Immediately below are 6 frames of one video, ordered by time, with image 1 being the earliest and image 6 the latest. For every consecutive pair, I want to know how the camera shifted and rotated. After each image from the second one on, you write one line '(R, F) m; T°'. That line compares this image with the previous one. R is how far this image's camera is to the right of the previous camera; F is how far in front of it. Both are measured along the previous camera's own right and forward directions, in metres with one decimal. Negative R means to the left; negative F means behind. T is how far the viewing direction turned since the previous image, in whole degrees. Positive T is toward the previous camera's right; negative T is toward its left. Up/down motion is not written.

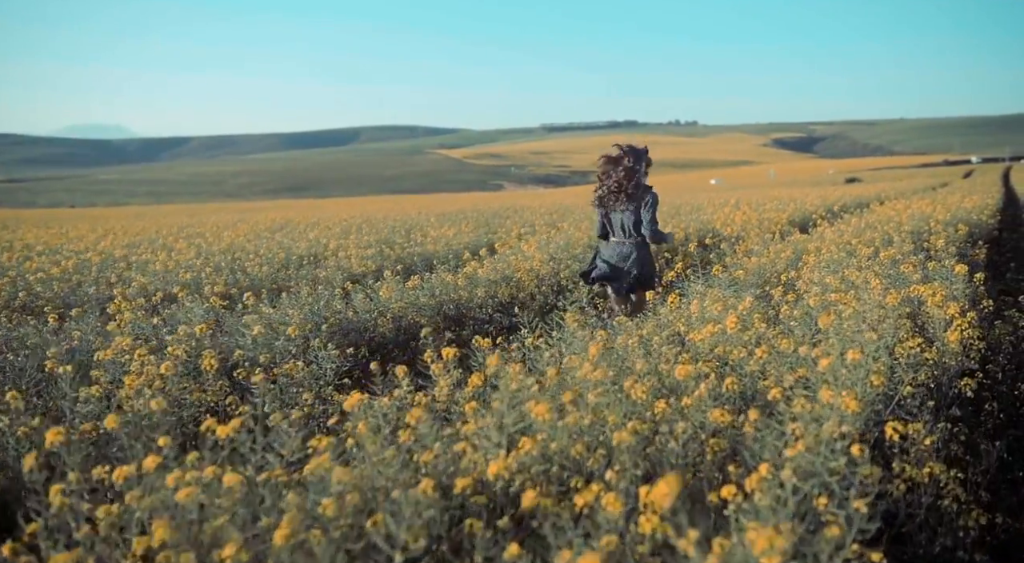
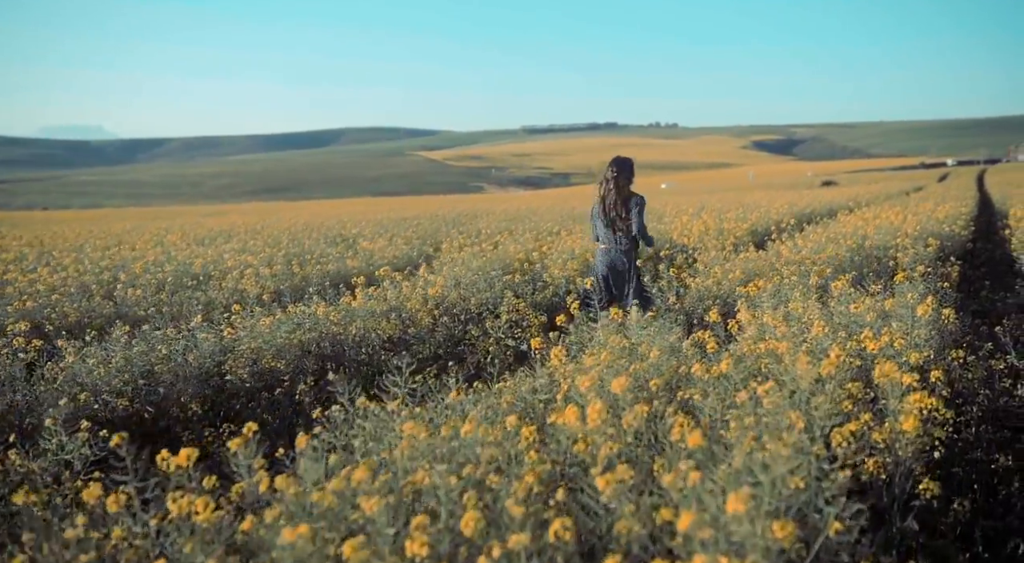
(+0.7, +1.1) m; +1°
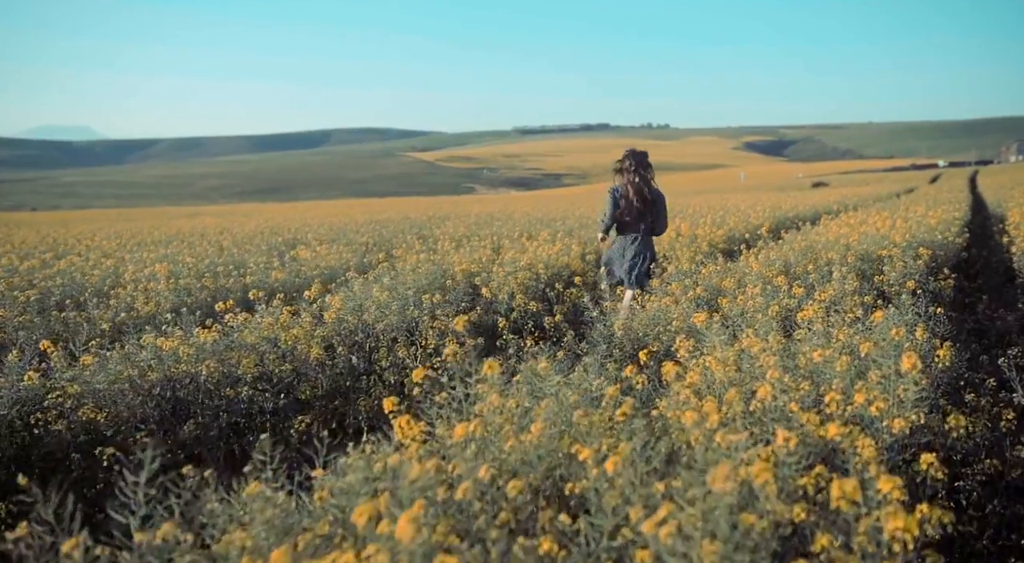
(+0.6, +1.1) m; +1°
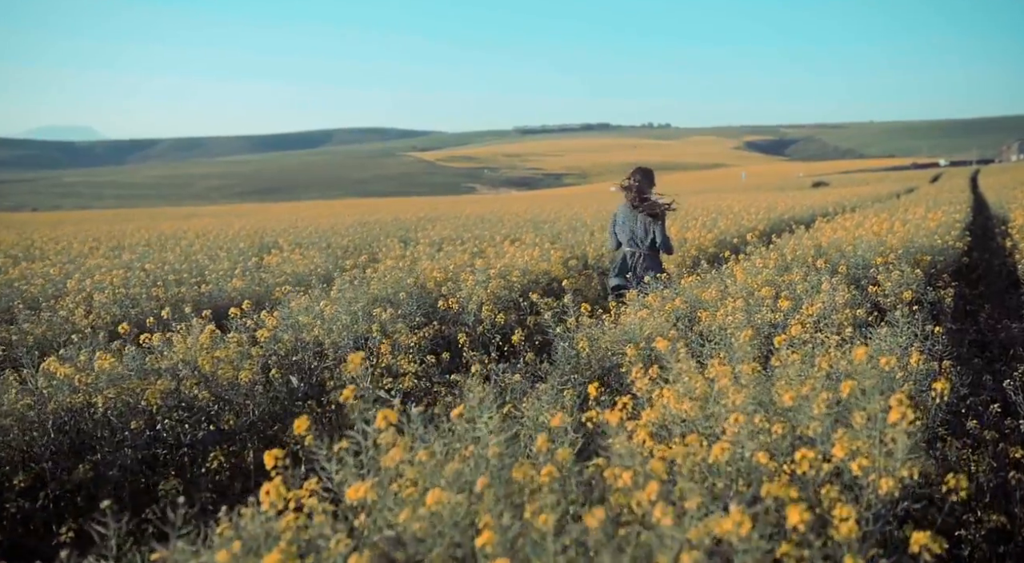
(+0.3, +0.5) m; 0°
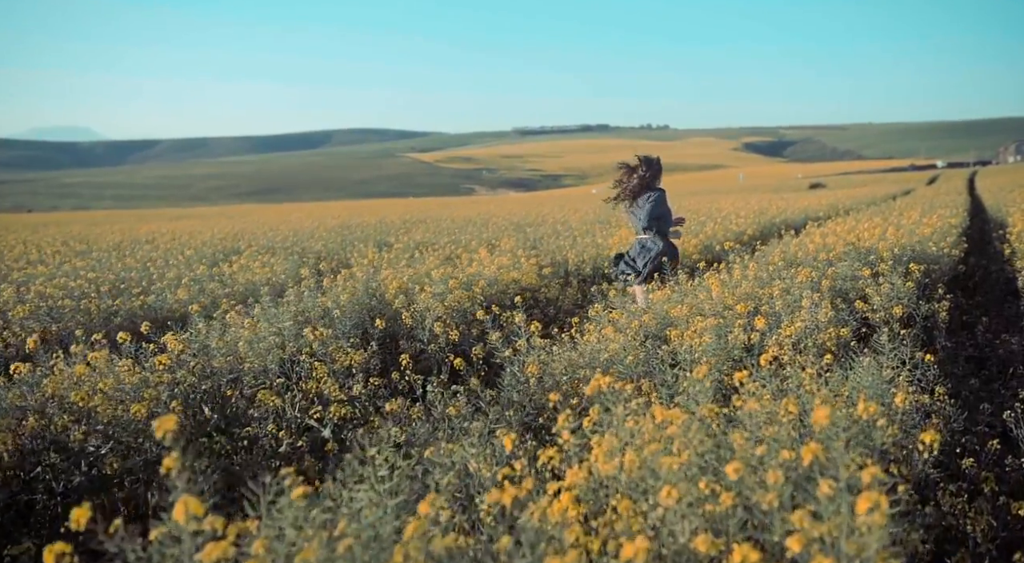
(+0.4, +0.6) m; 0°
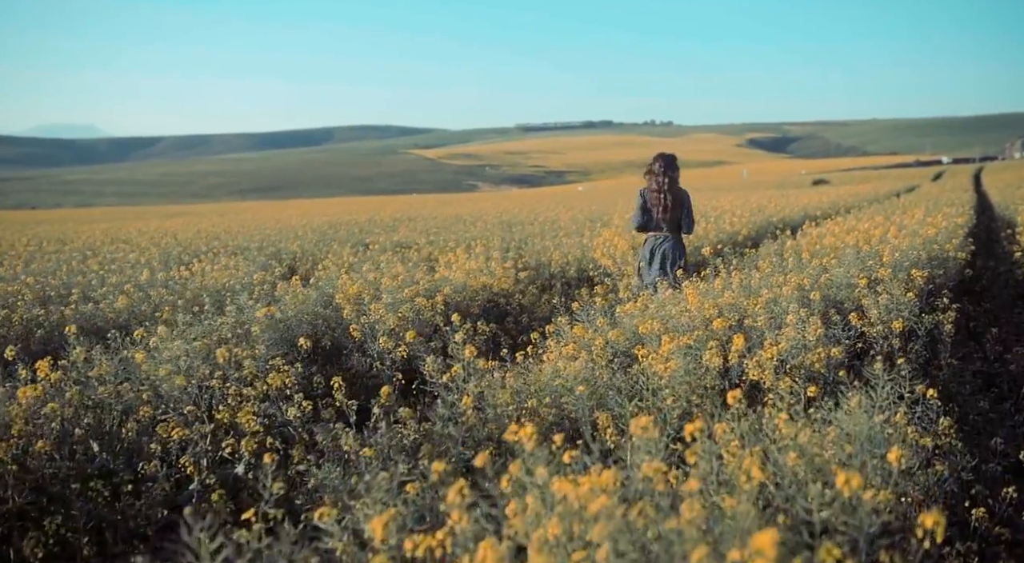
(+0.4, +0.6) m; 0°
